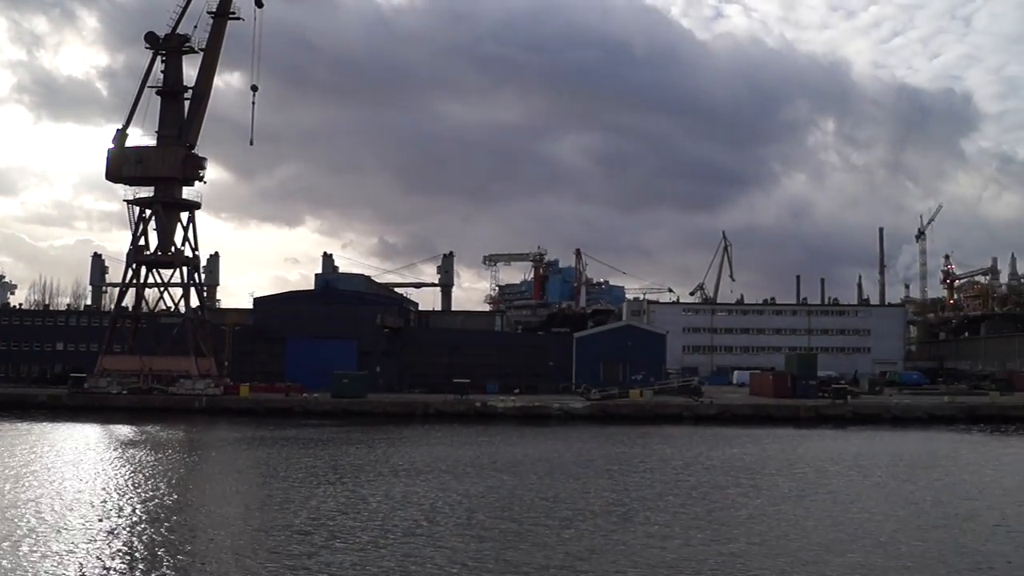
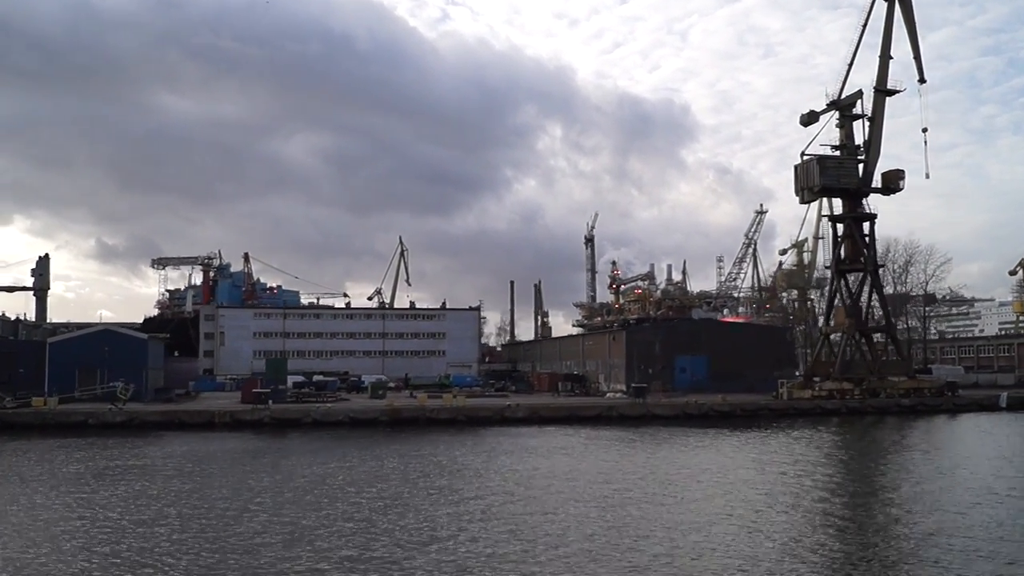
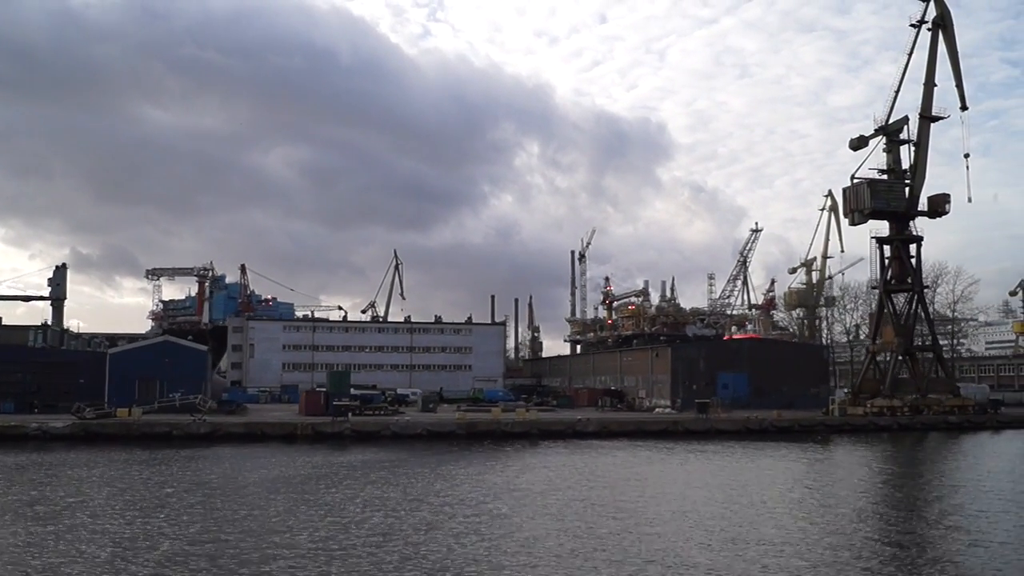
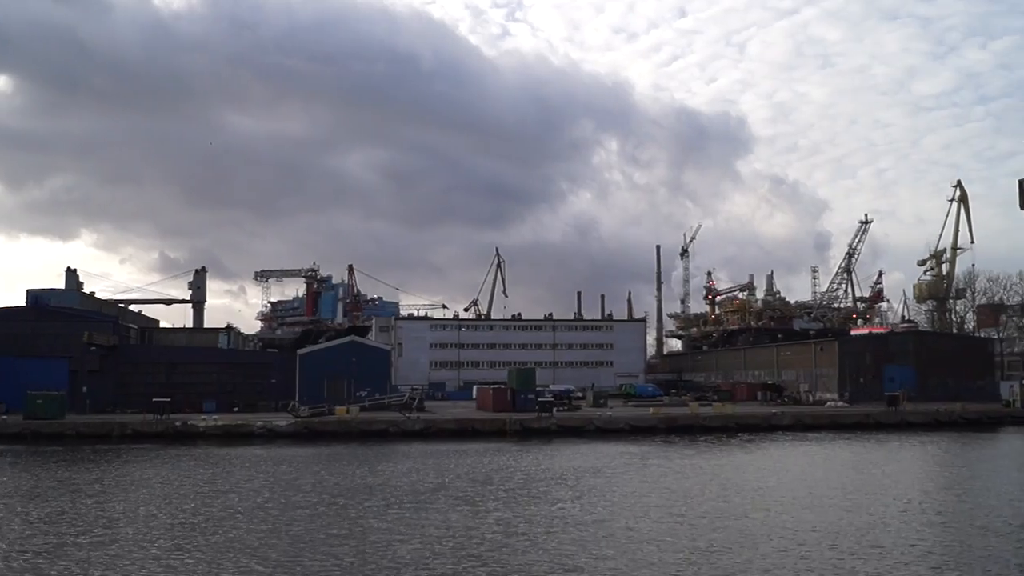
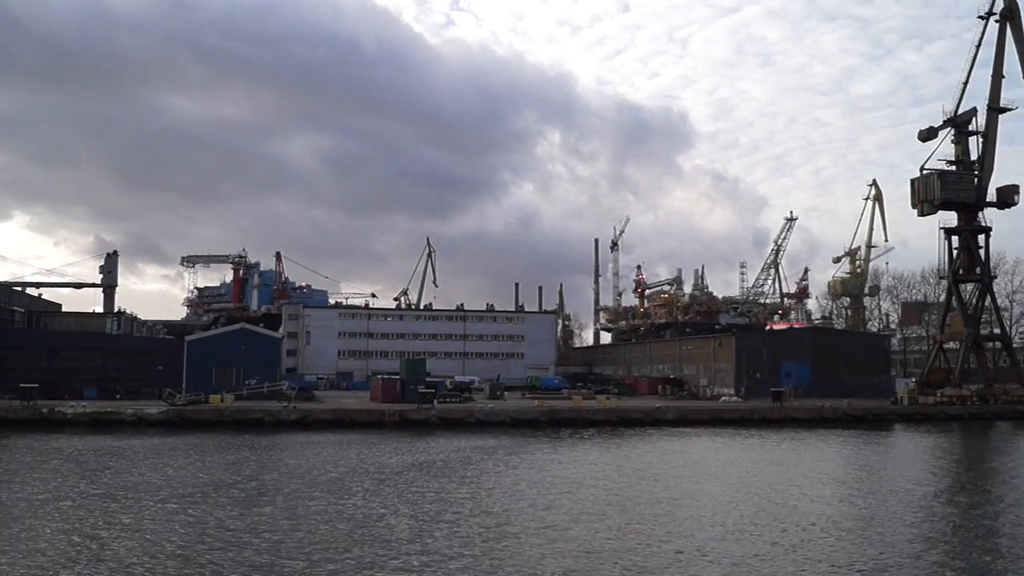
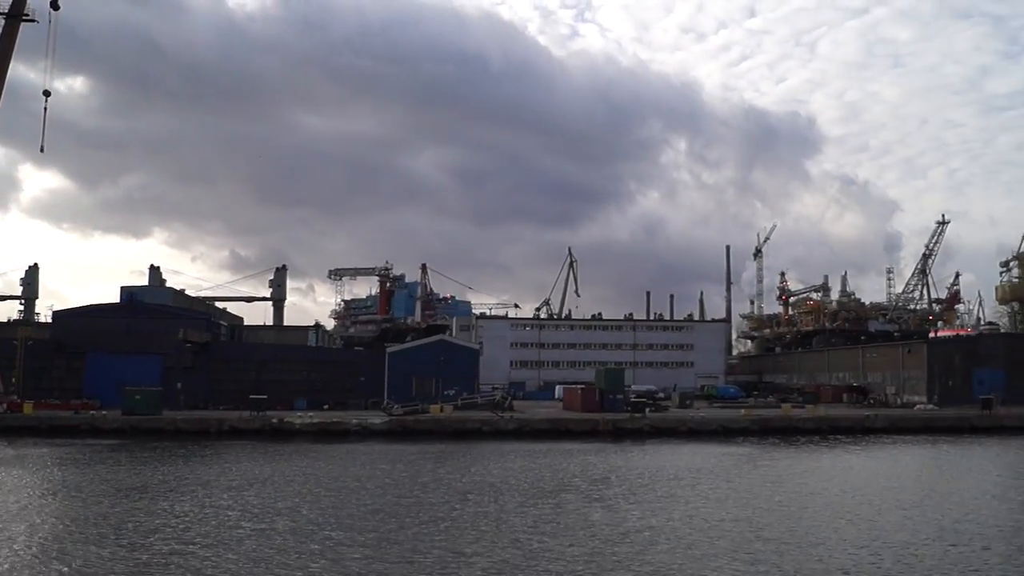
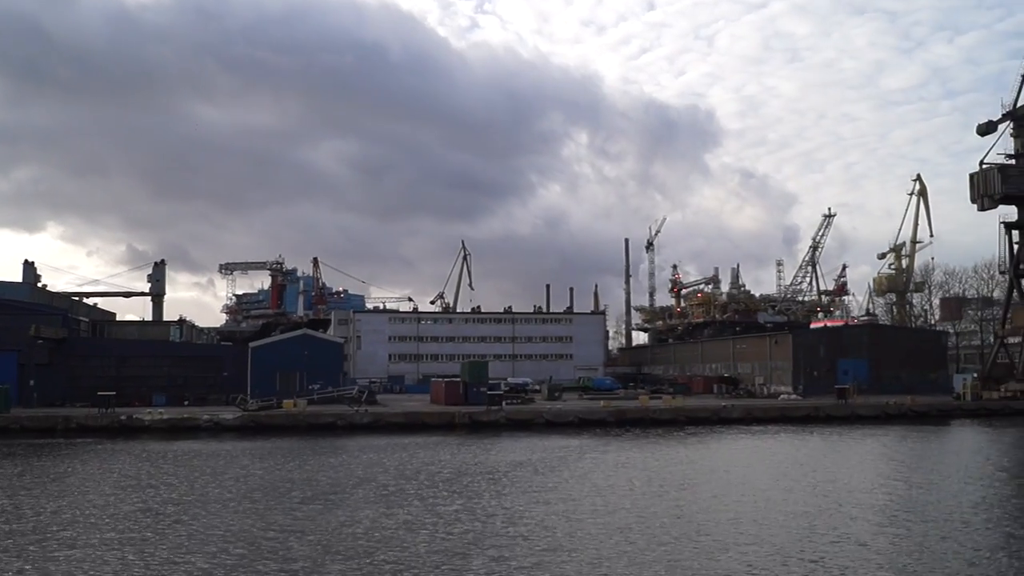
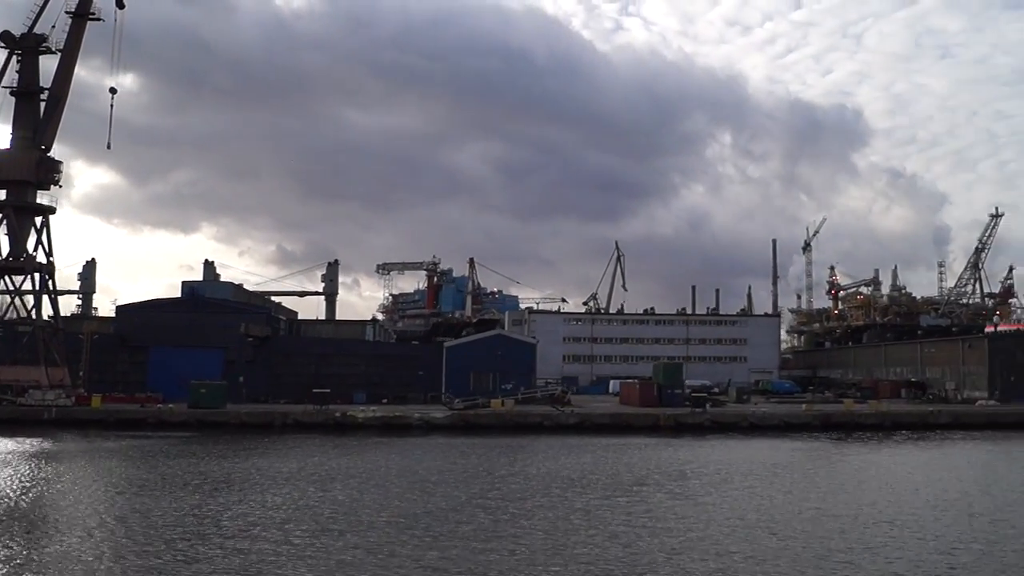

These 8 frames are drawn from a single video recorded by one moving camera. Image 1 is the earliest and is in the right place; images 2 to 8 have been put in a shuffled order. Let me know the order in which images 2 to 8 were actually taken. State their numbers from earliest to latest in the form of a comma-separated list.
8, 6, 4, 7, 5, 3, 2
